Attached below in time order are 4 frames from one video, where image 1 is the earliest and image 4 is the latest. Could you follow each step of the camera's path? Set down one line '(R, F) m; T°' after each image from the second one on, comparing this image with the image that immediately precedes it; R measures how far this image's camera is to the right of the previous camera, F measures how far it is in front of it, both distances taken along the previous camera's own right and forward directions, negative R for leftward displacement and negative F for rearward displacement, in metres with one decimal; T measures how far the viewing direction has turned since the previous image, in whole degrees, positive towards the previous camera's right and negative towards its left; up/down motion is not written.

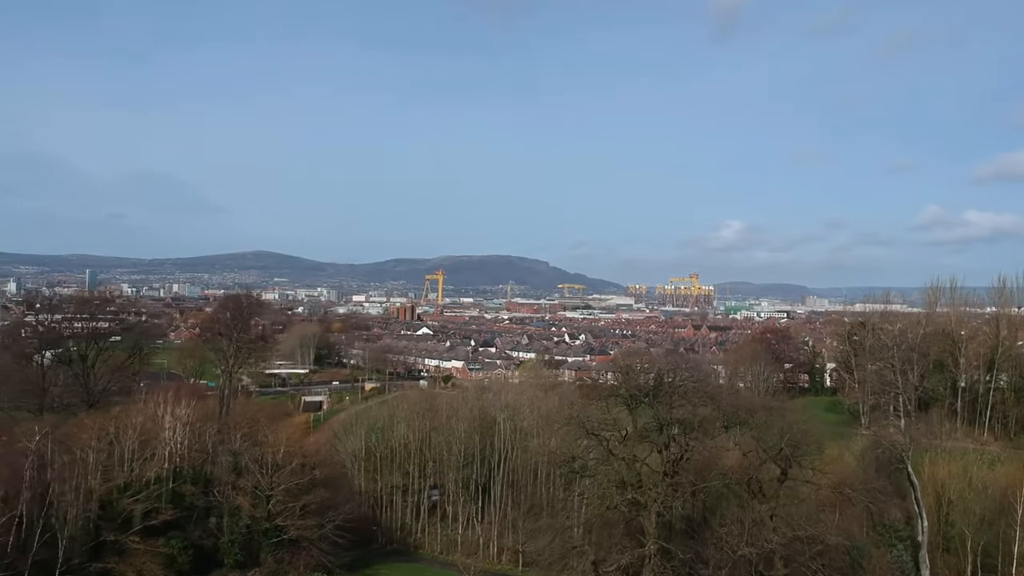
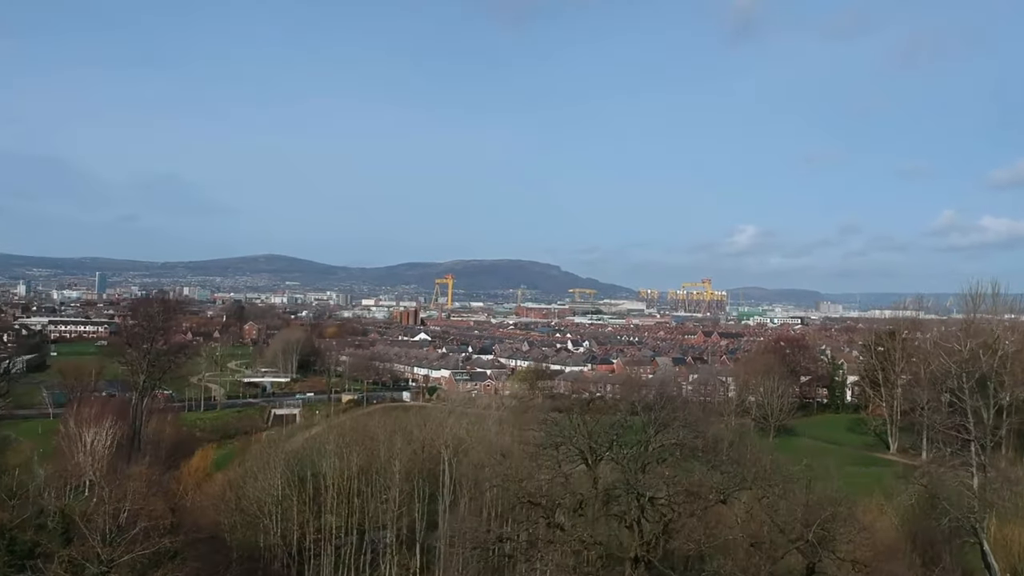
(+1.1, +3.6) m; -1°
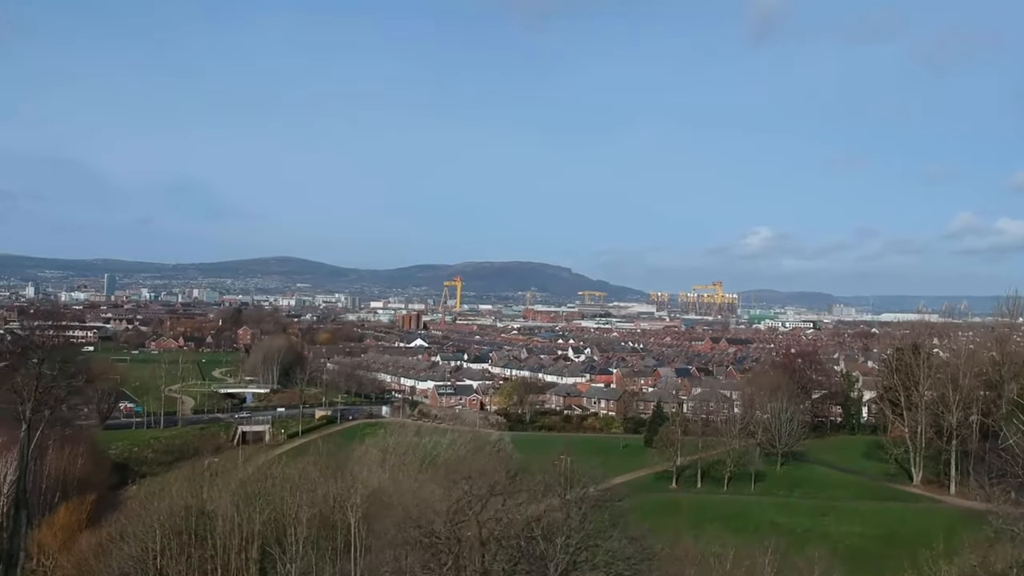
(+1.1, +3.0) m; -1°
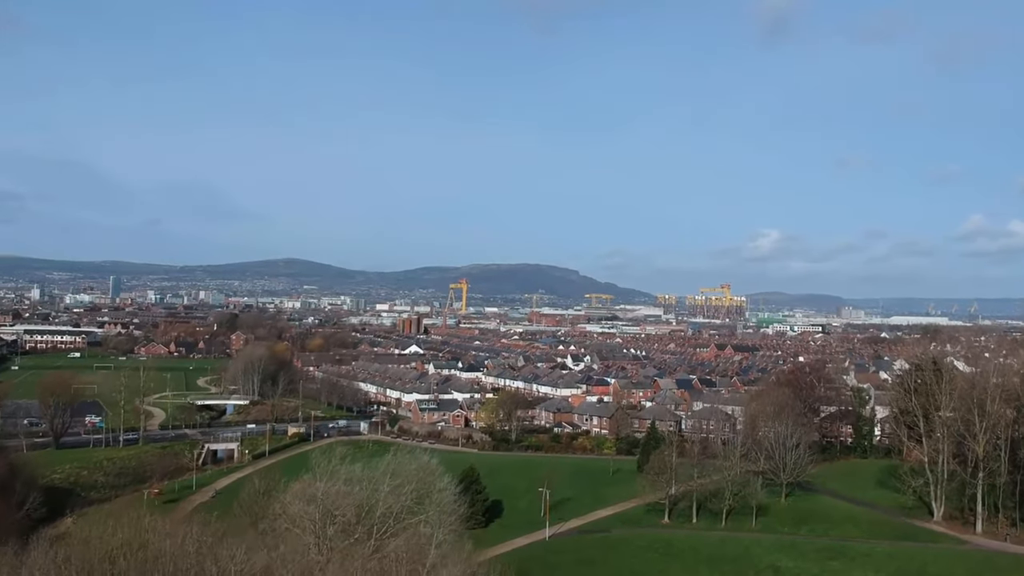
(+0.9, +2.5) m; -1°
